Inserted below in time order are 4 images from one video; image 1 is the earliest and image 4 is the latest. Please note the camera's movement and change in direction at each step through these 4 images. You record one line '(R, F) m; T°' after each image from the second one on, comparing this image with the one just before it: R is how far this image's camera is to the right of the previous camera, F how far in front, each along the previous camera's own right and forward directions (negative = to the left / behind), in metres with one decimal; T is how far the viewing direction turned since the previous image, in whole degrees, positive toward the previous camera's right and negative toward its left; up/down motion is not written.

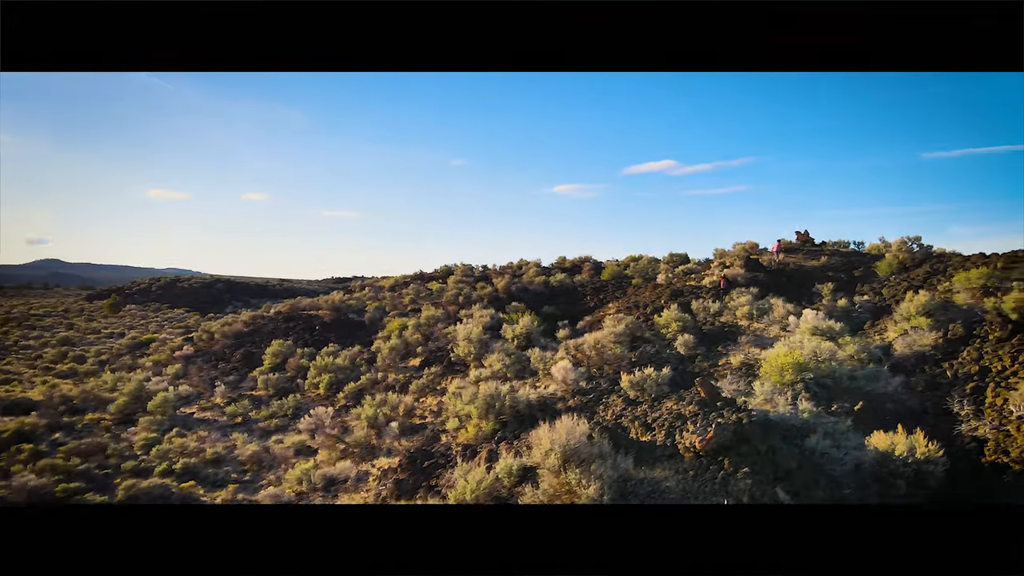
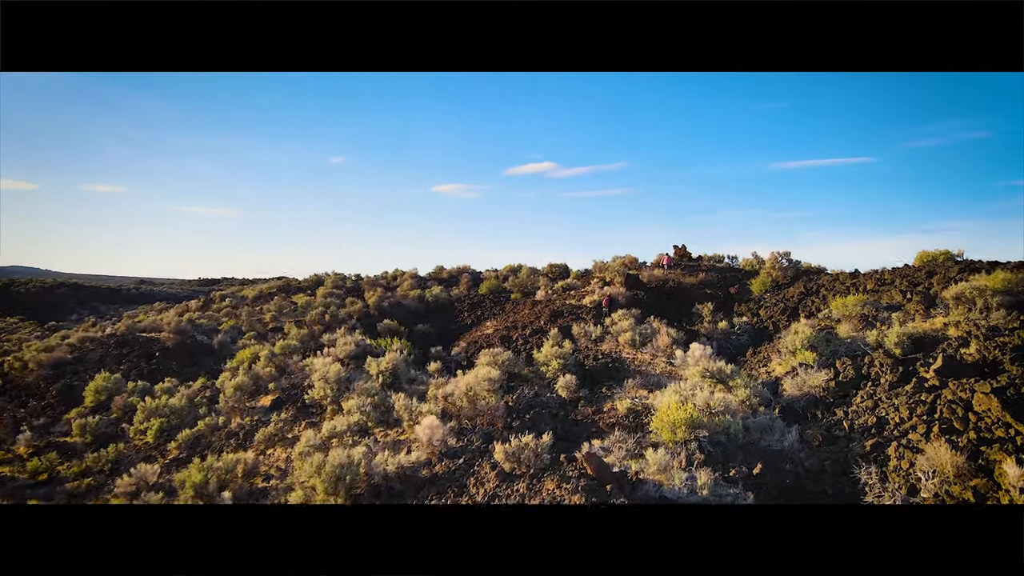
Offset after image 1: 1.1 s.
(+0.4, +1.2) m; +12°
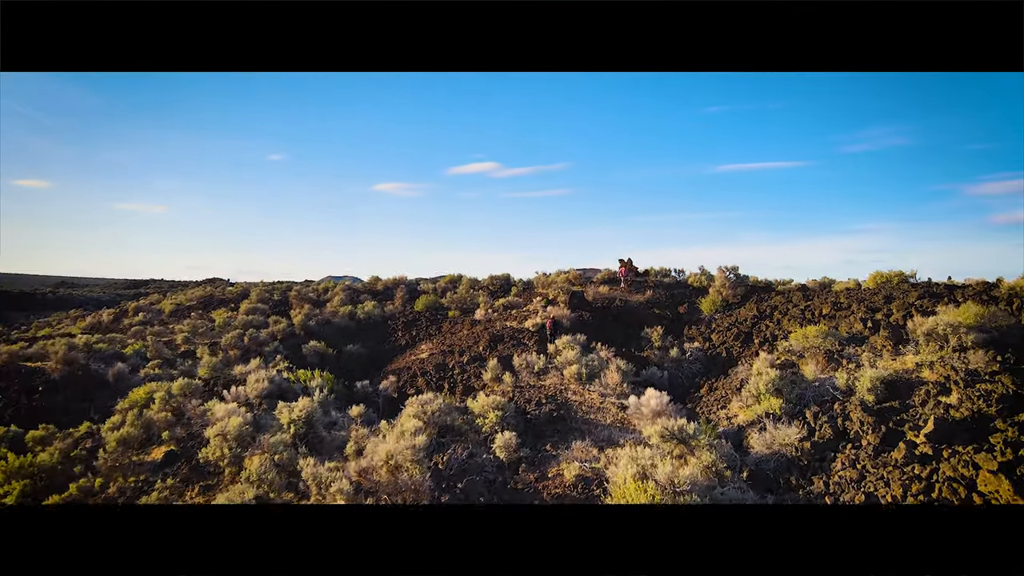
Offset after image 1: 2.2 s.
(+0.2, +1.0) m; +6°
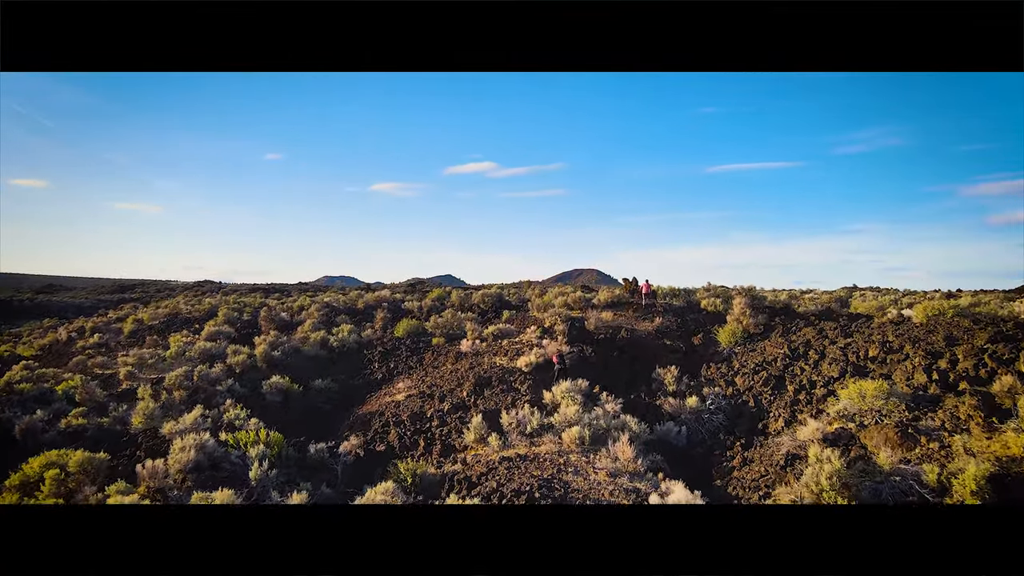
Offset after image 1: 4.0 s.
(+0.1, +1.4) m; 0°
